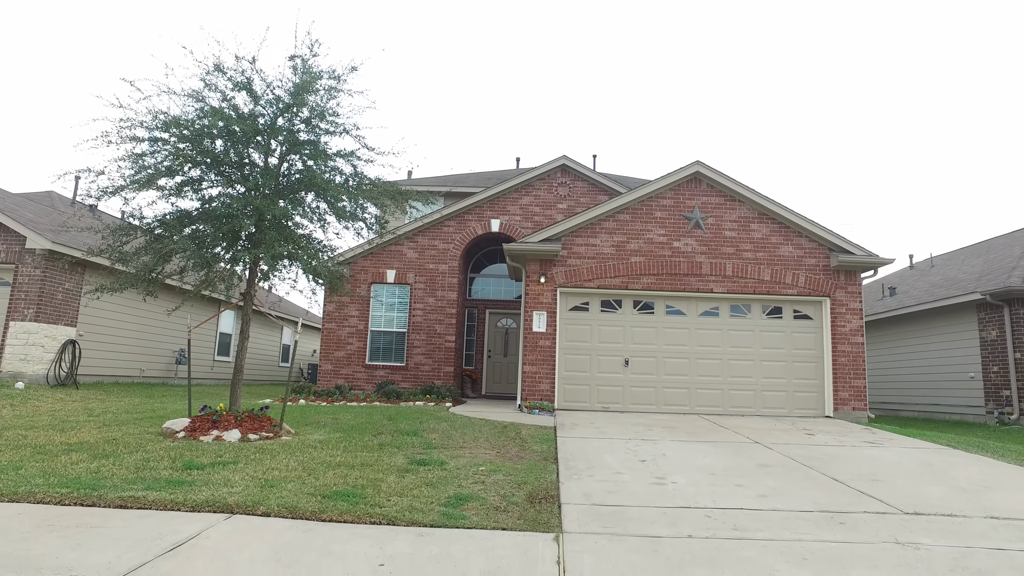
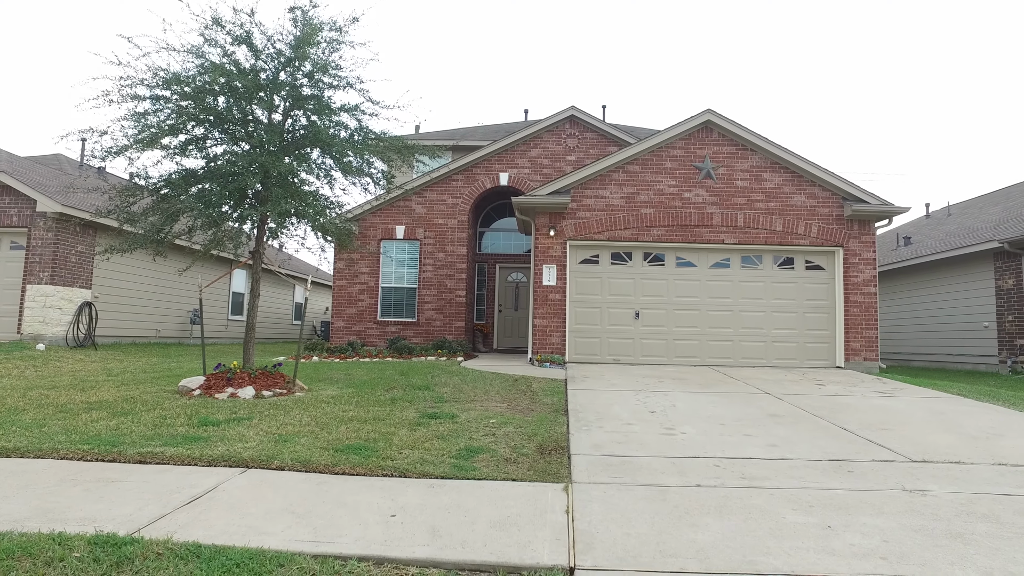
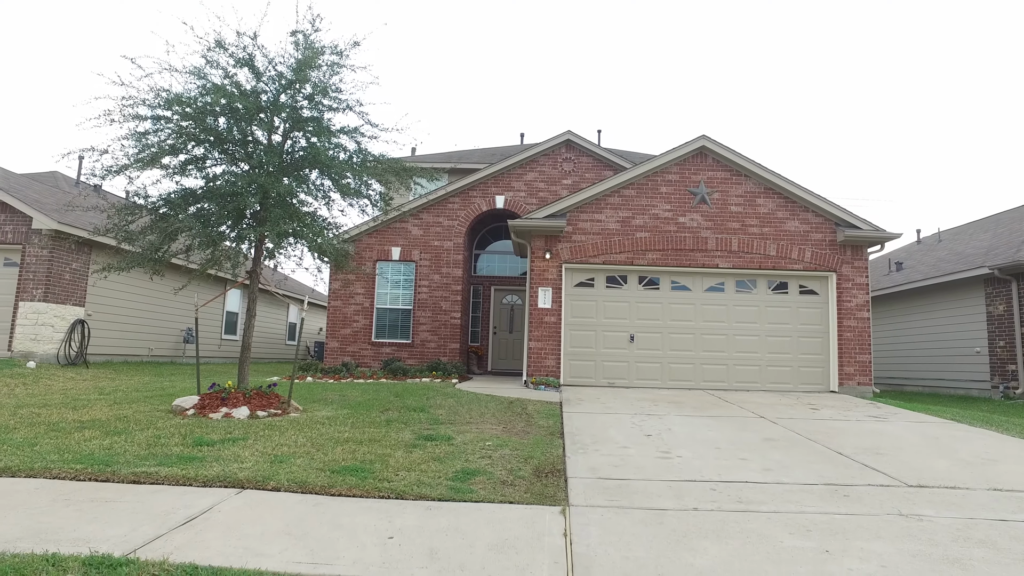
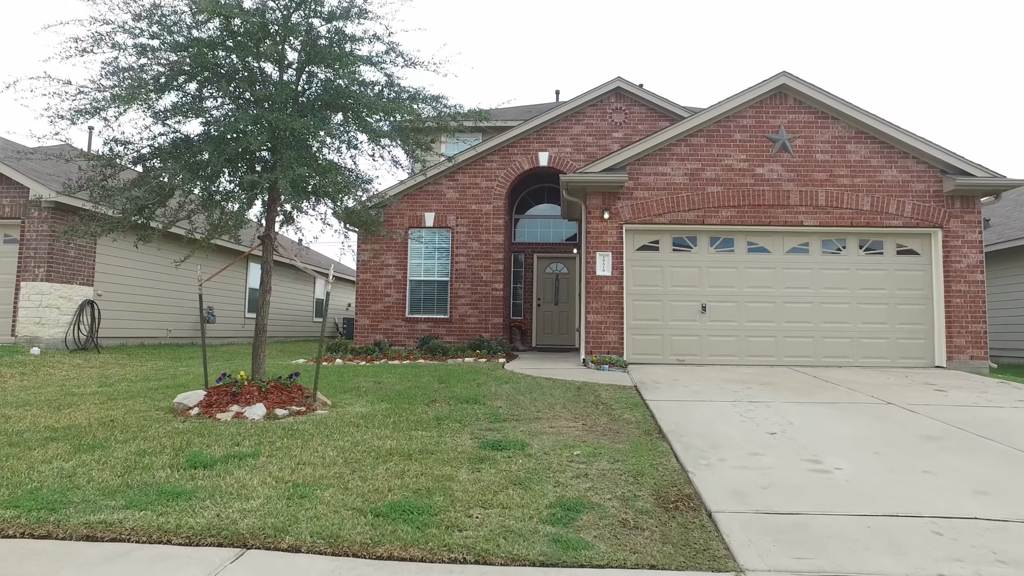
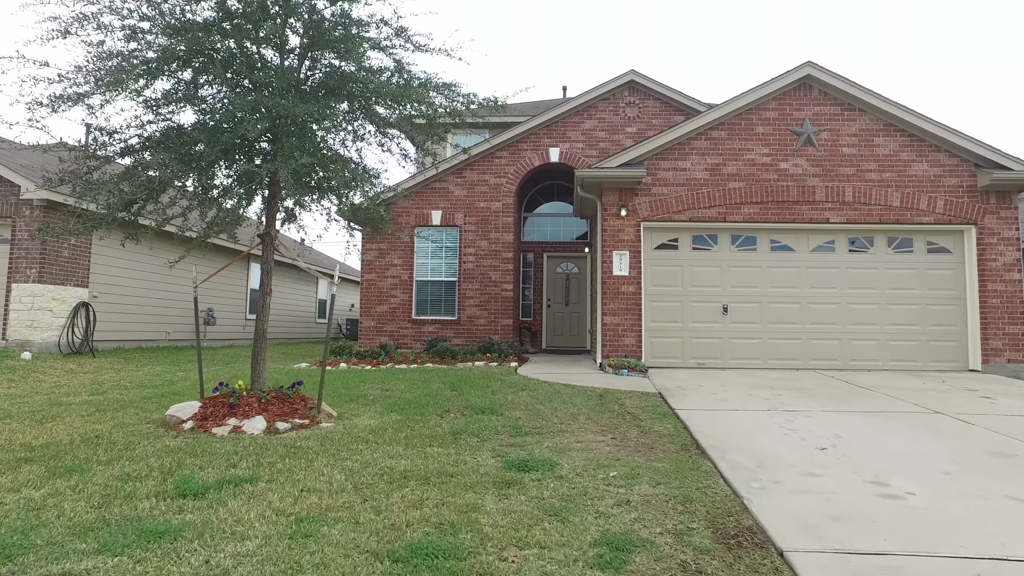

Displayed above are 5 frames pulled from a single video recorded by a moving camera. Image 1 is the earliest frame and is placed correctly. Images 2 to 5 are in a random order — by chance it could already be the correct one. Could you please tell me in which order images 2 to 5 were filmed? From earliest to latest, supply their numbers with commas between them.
3, 2, 4, 5
